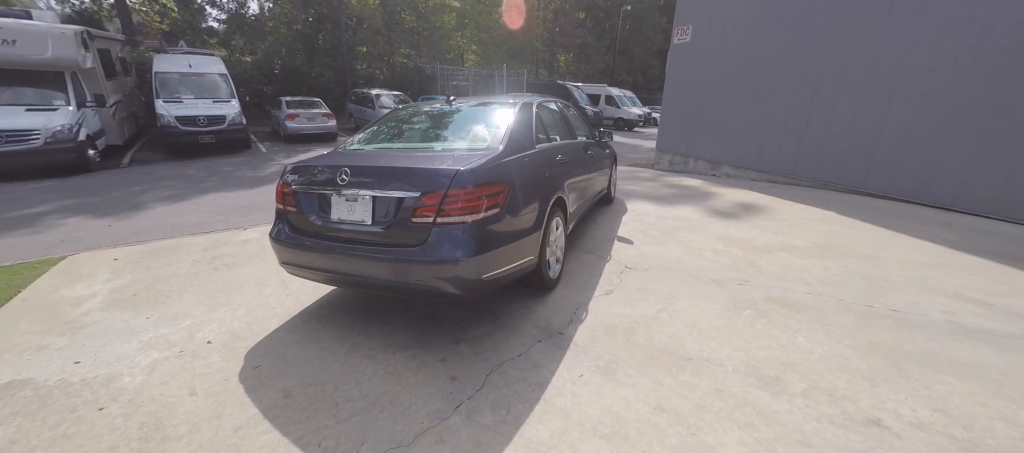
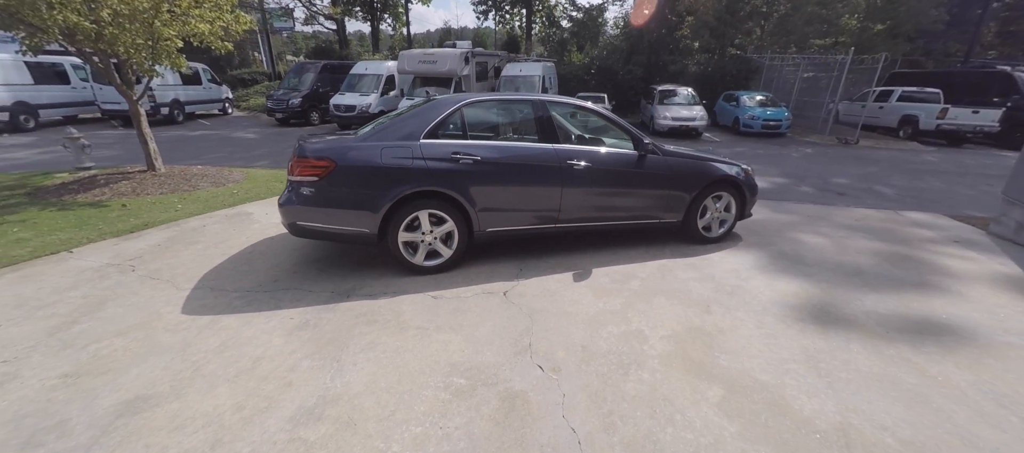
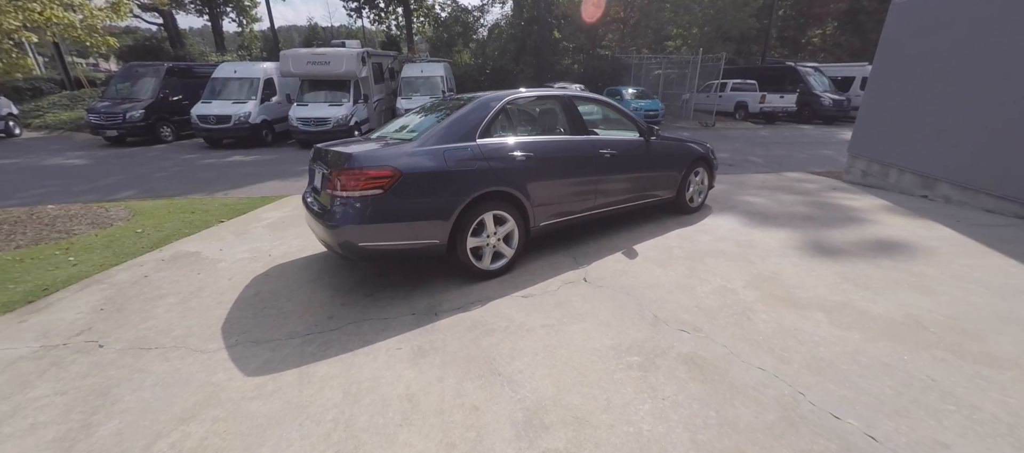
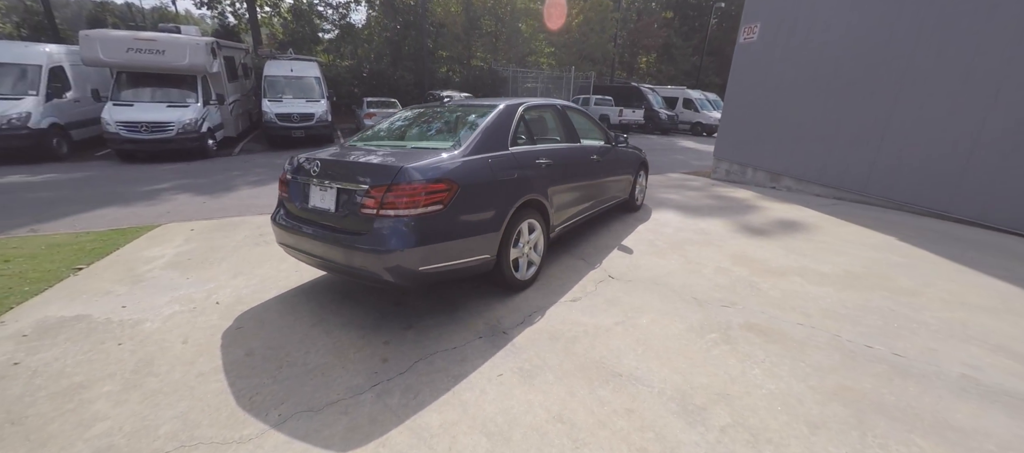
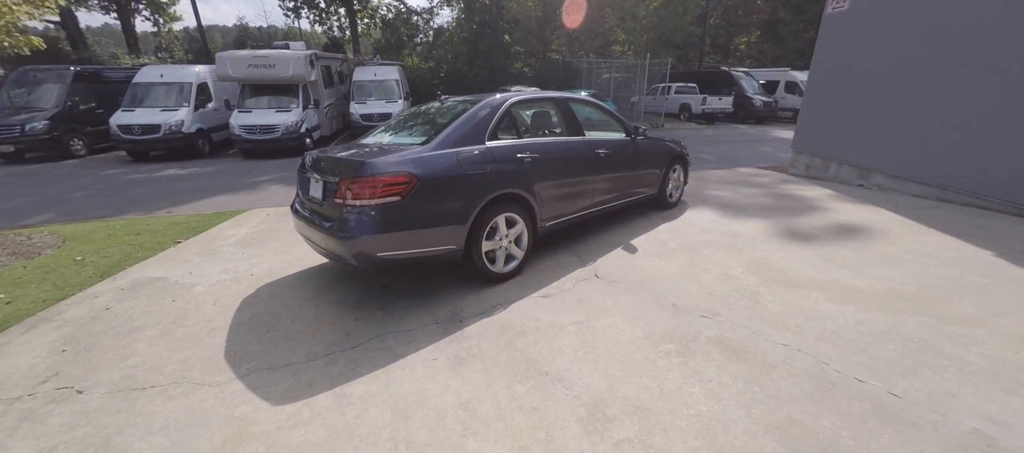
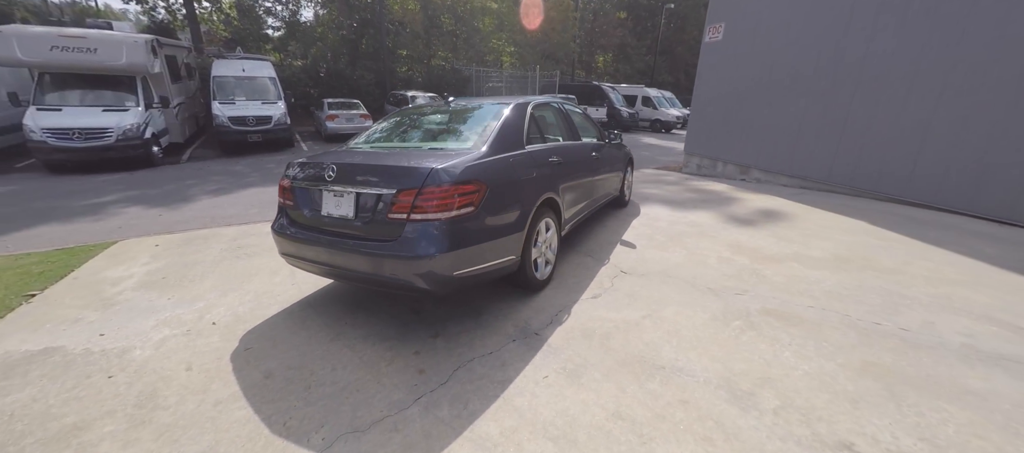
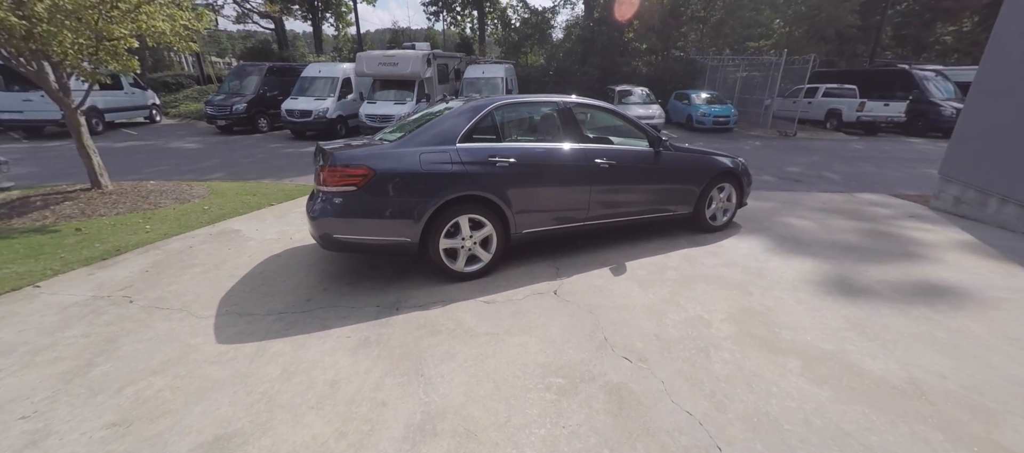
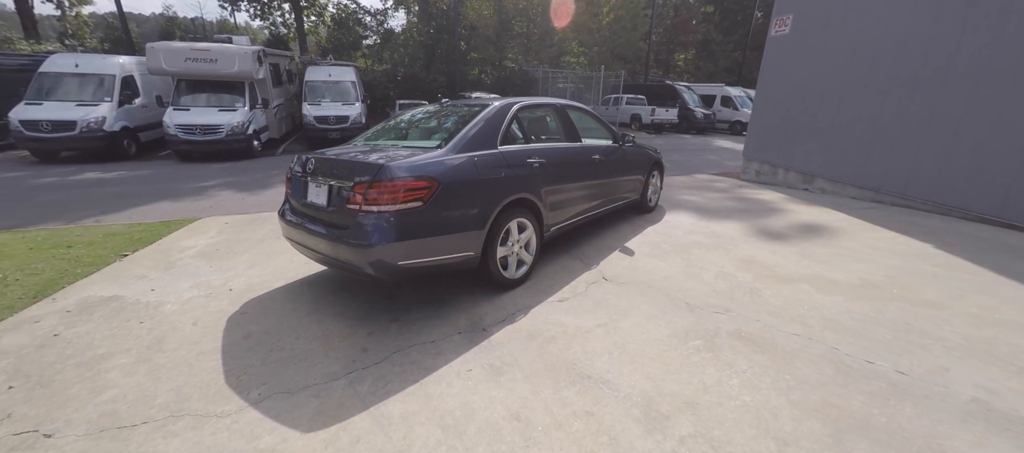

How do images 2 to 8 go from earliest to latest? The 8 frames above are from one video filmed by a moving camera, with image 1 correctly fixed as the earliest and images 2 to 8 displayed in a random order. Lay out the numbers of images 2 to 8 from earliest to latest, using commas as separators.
6, 4, 8, 5, 3, 7, 2
